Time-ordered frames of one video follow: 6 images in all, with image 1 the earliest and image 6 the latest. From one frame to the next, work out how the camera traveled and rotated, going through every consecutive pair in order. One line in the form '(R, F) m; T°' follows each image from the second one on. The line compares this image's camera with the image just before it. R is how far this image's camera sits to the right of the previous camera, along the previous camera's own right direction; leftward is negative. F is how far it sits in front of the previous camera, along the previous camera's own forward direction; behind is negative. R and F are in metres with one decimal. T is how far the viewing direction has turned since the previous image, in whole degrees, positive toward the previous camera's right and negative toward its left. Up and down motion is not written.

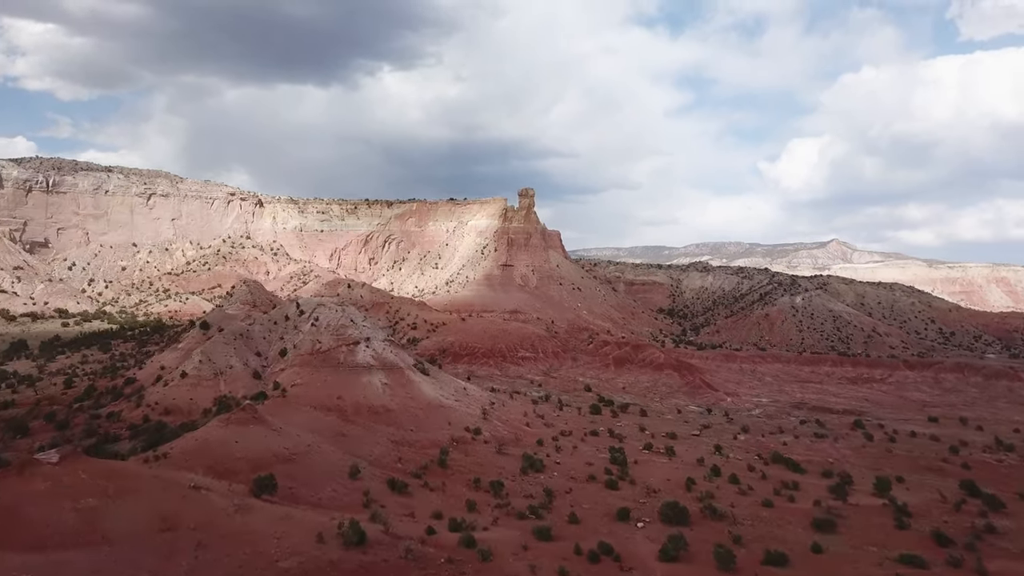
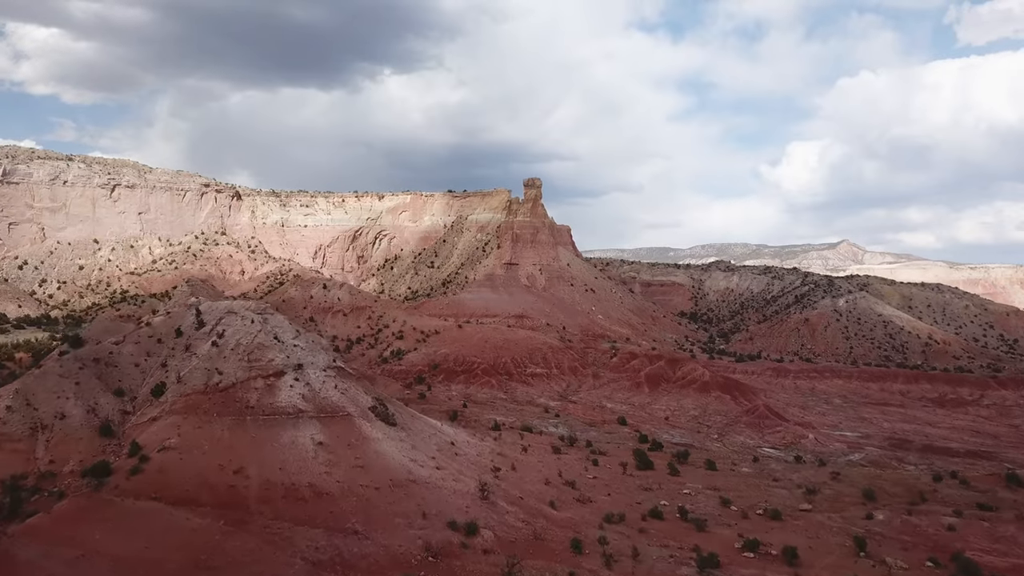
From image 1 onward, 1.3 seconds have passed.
(-0.2, +7.8) m; 0°
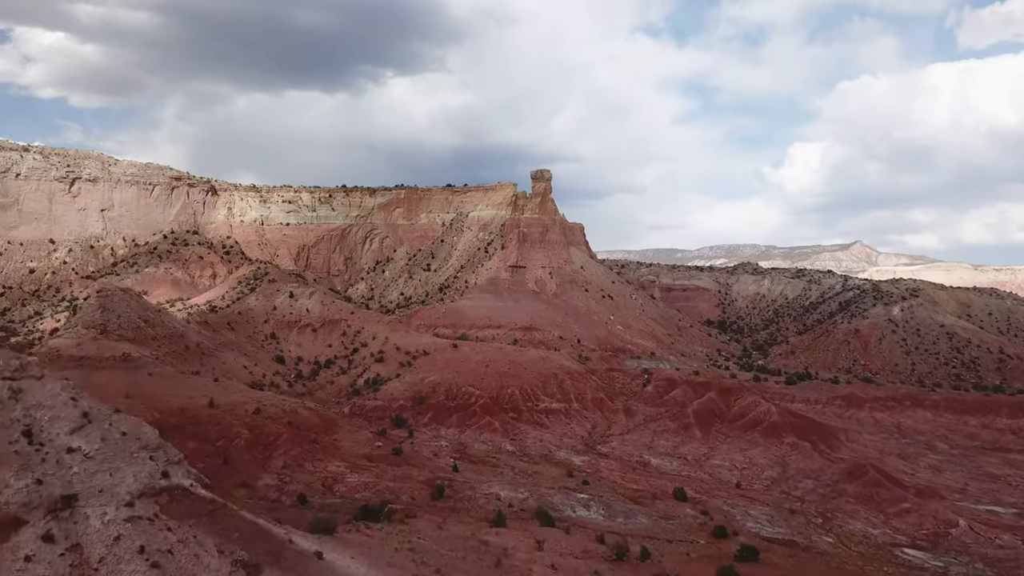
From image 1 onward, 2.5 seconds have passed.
(-0.1, +7.4) m; 0°
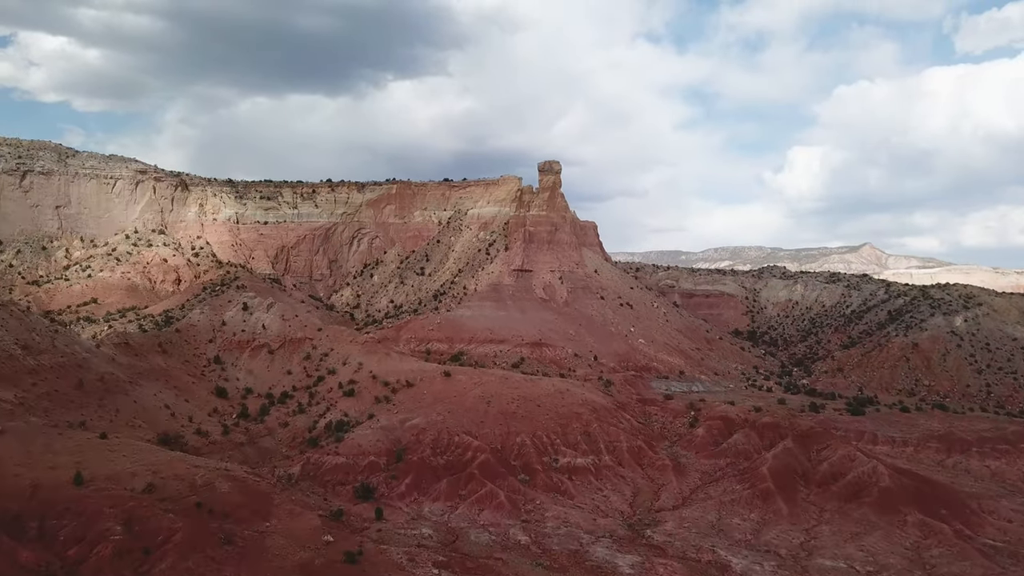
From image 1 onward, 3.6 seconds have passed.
(-0.2, +6.7) m; 0°
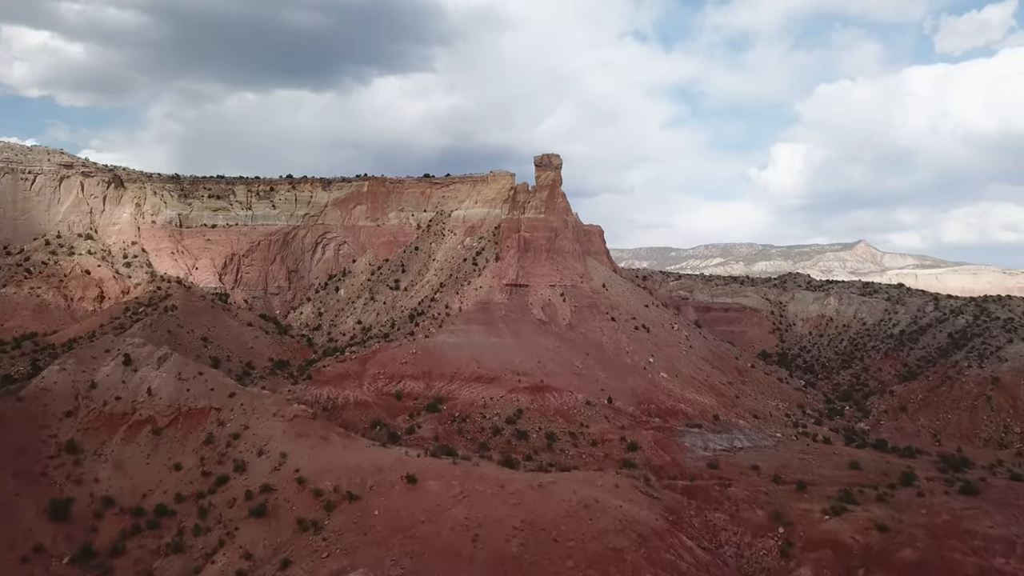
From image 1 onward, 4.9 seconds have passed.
(-0.2, +8.1) m; +1°
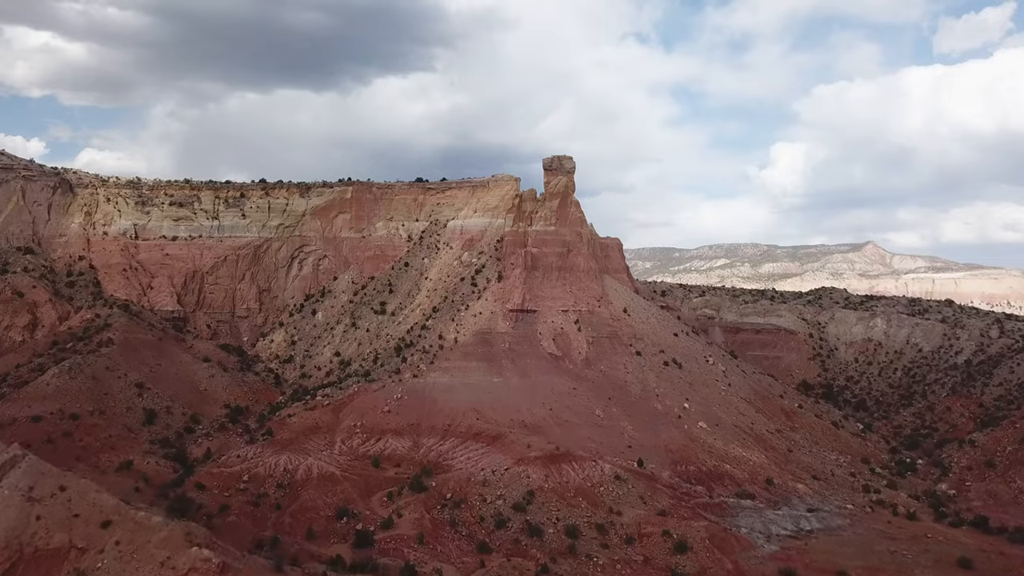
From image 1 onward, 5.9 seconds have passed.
(-0.2, +6.2) m; 0°
